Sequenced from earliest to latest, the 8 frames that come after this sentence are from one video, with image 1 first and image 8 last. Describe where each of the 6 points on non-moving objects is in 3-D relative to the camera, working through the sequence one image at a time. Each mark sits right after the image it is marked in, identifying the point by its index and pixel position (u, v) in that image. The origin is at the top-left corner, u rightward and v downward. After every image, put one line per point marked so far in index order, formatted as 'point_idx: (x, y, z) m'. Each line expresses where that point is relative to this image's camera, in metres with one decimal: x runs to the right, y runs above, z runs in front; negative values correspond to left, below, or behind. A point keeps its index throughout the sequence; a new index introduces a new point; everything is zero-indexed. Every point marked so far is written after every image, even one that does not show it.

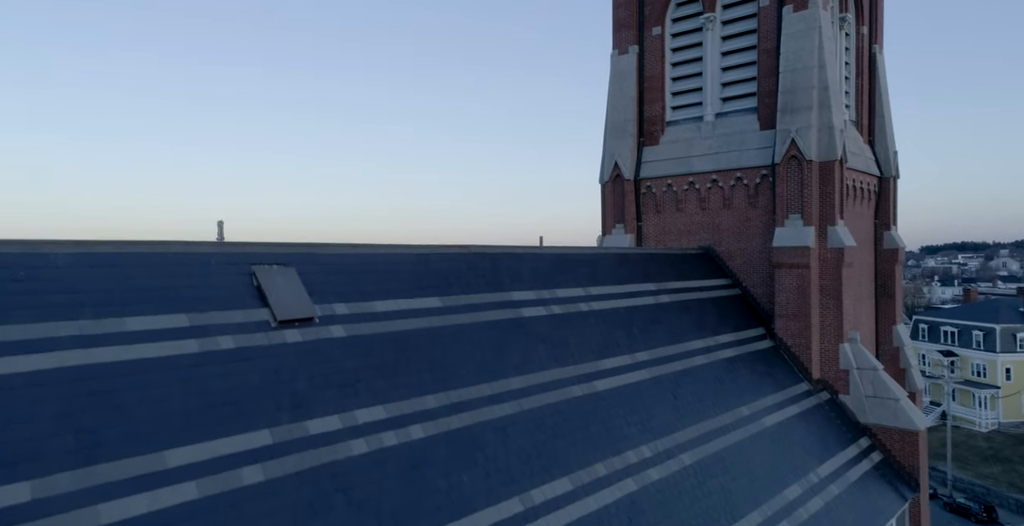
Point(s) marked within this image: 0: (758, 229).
0: (+4.5, +0.6, +13.4) m
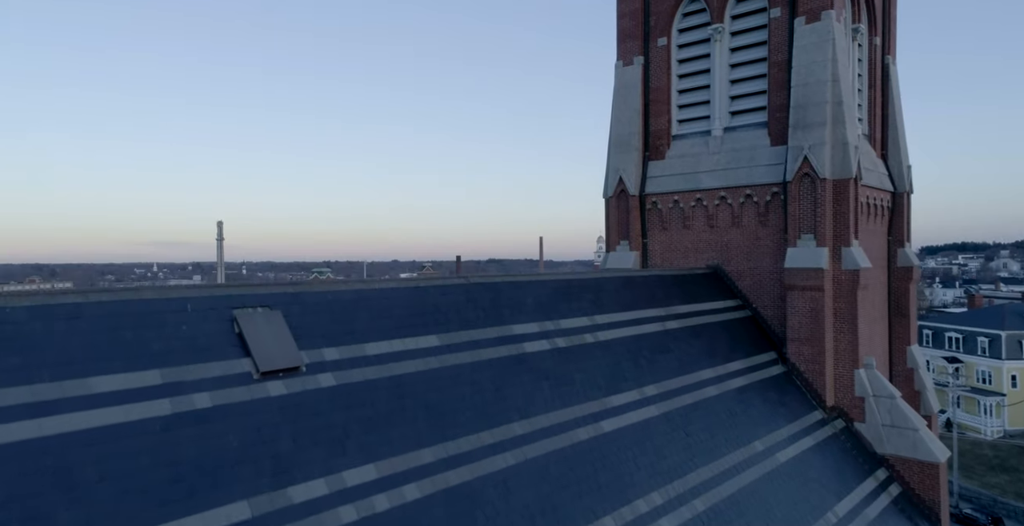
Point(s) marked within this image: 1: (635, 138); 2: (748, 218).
0: (+4.5, +0.3, +12.9) m
1: (+2.5, +2.5, +14.8) m
2: (+4.2, +0.8, +13.2) m
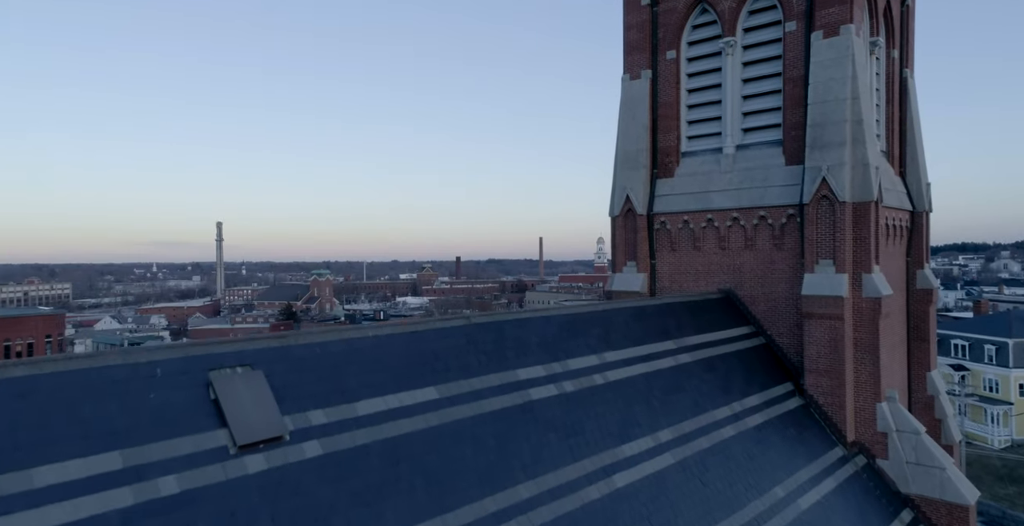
0: (+4.6, -0.2, +12.3) m
1: (+2.5, +2.1, +14.2) m
2: (+4.3, +0.4, +12.6) m
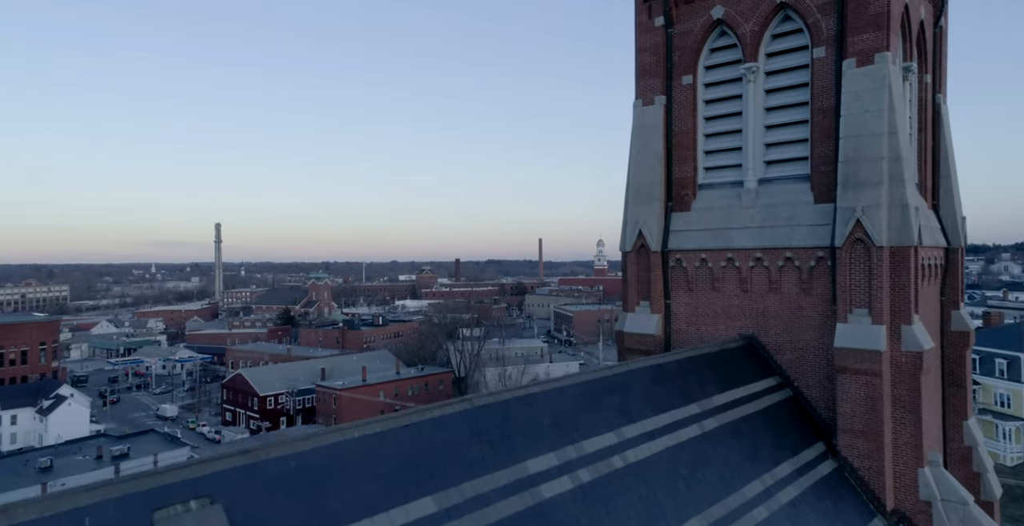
0: (+4.7, -0.9, +11.3) m
1: (+2.6, +1.4, +13.2) m
2: (+4.4, -0.3, +11.6) m
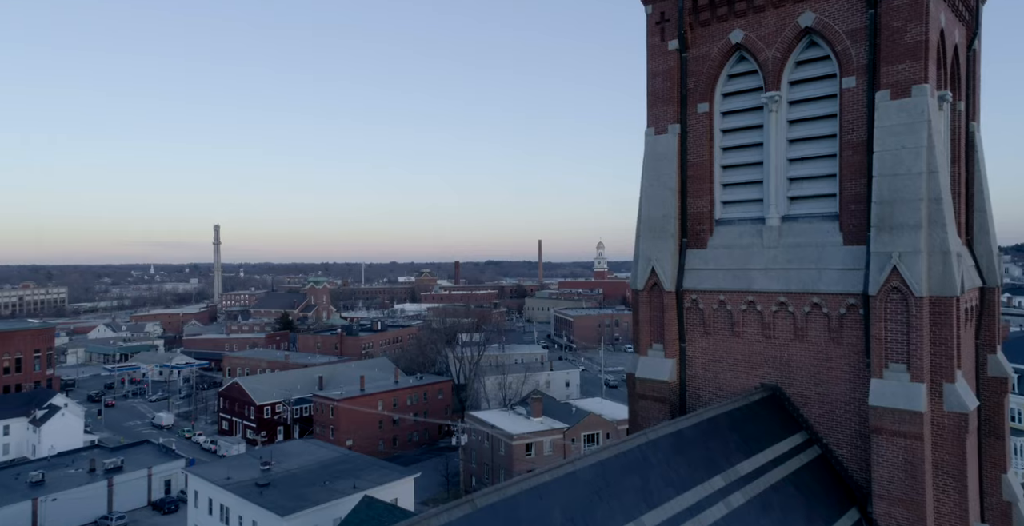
0: (+4.7, -1.6, +10.4) m
1: (+2.7, +0.7, +12.3) m
2: (+4.4, -1.0, +10.7) m
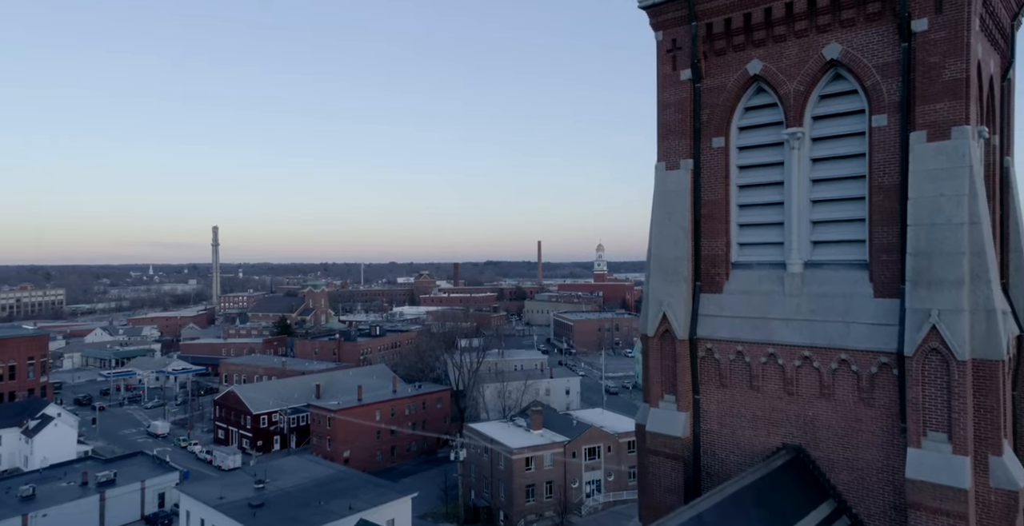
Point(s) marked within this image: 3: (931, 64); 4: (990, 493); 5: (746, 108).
0: (+4.8, -2.3, +9.6) m
1: (+2.7, 0.0, +11.5) m
2: (+4.5, -1.7, +9.9) m
3: (+5.3, +2.5, +9.2) m
4: (+5.6, -2.7, +8.6) m
5: (+3.6, +2.4, +11.2) m
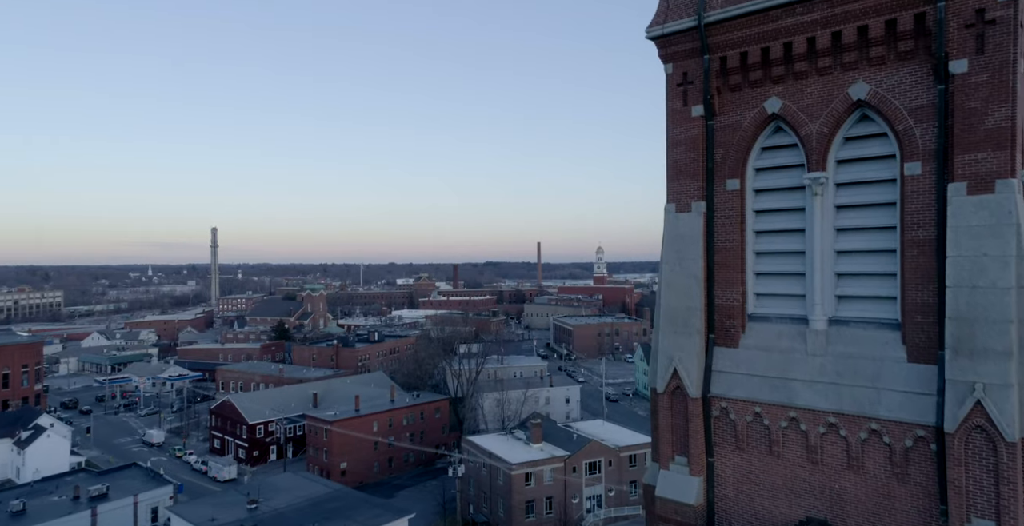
0: (+4.7, -3.0, +8.7) m
1: (+2.7, -0.8, +10.6) m
2: (+4.5, -2.5, +9.0) m
3: (+5.2, +1.7, +8.3) m
4: (+5.6, -3.5, +7.8) m
5: (+3.6, +1.6, +10.4) m
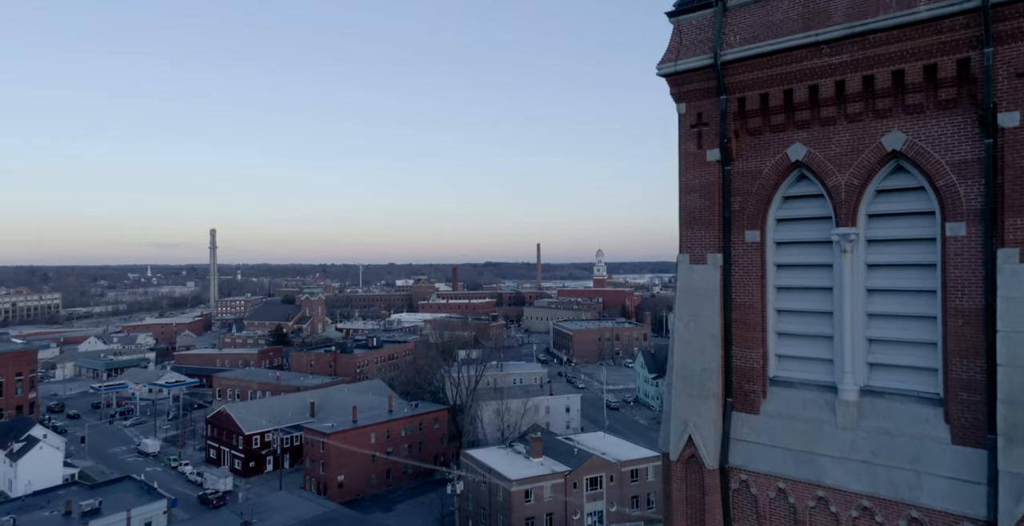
0: (+4.7, -3.8, +7.9) m
1: (+2.7, -1.6, +9.8) m
2: (+4.5, -3.3, +8.2) m
3: (+5.2, +1.0, +7.5) m
4: (+5.6, -4.2, +6.9) m
5: (+3.6, +0.8, +9.5) m
